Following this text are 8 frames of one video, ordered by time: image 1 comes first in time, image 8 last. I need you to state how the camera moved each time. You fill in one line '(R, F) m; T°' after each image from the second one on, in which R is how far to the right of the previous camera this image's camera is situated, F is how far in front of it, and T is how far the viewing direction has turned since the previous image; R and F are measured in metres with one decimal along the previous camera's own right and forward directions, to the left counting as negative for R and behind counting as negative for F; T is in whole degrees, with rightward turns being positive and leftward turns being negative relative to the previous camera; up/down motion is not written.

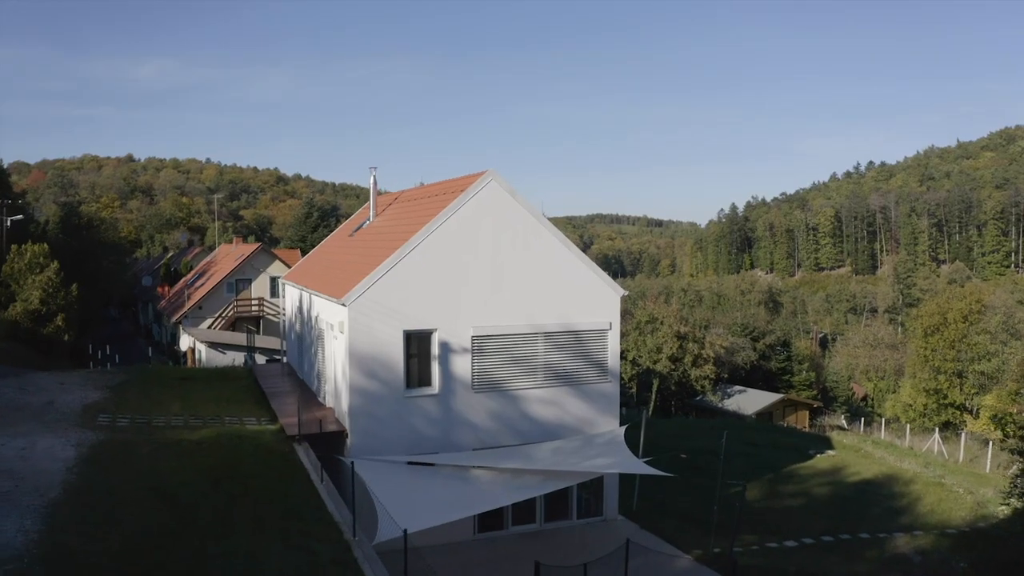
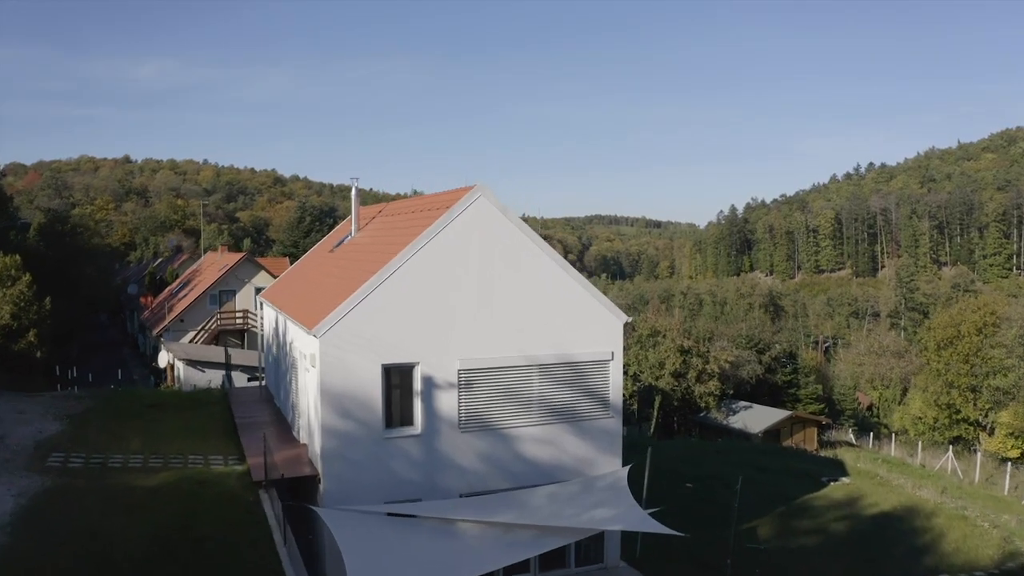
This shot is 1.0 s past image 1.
(+0.1, +1.0) m; 0°
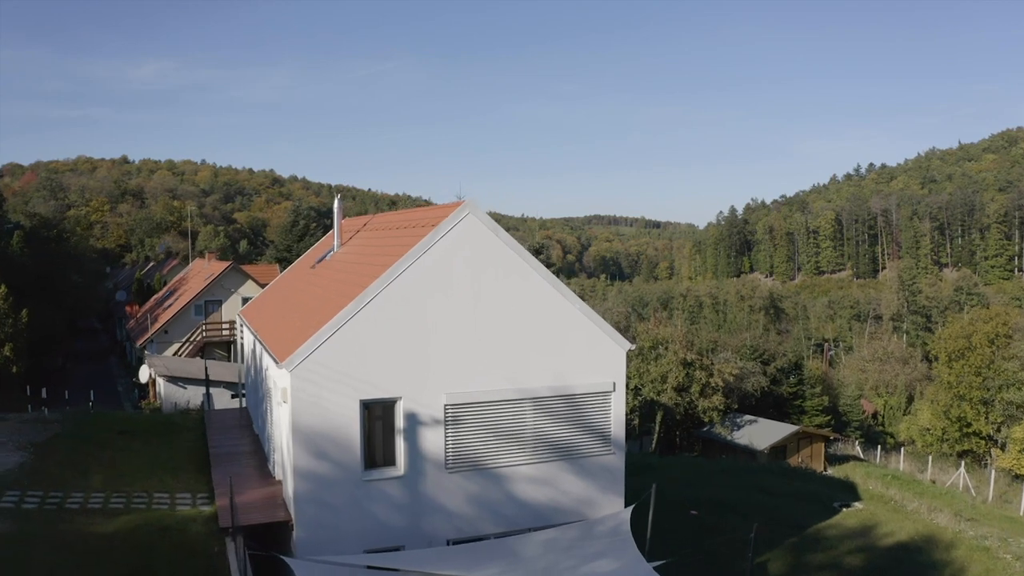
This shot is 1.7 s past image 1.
(+0.1, +0.8) m; 0°
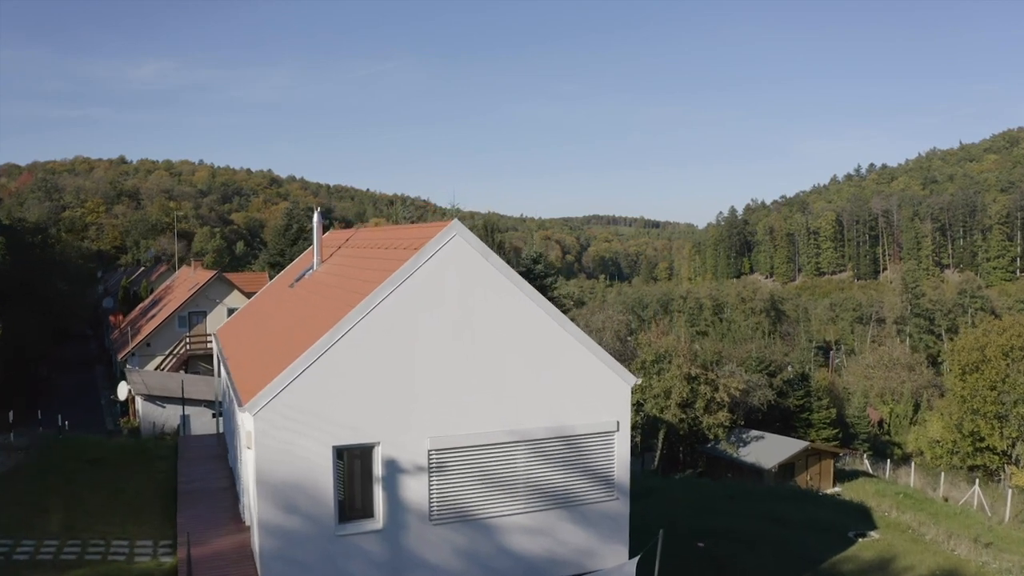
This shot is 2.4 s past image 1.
(+0.1, +0.9) m; 0°
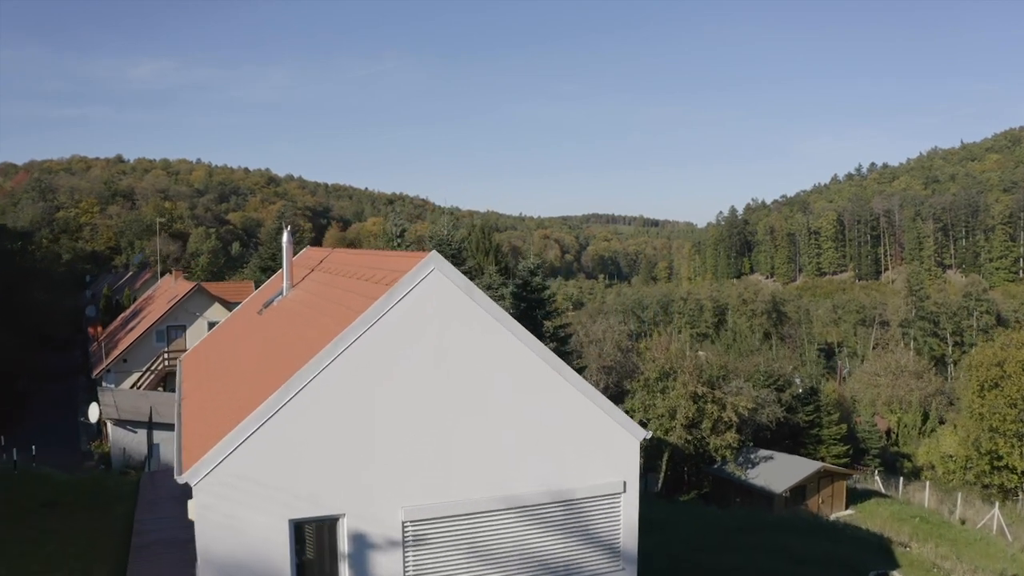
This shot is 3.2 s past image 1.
(+0.1, +1.1) m; 0°
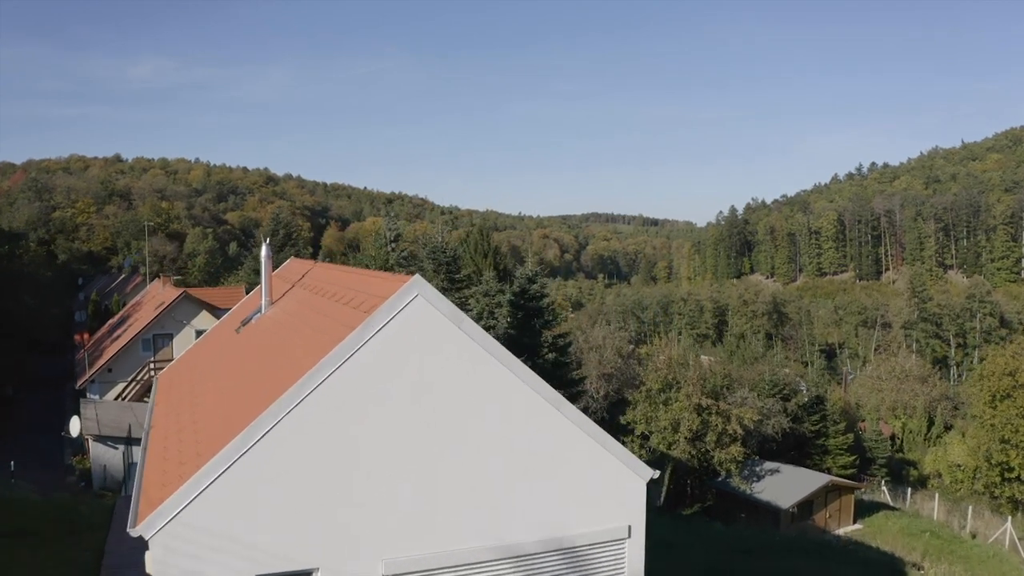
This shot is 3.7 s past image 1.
(0.0, +0.6) m; 0°
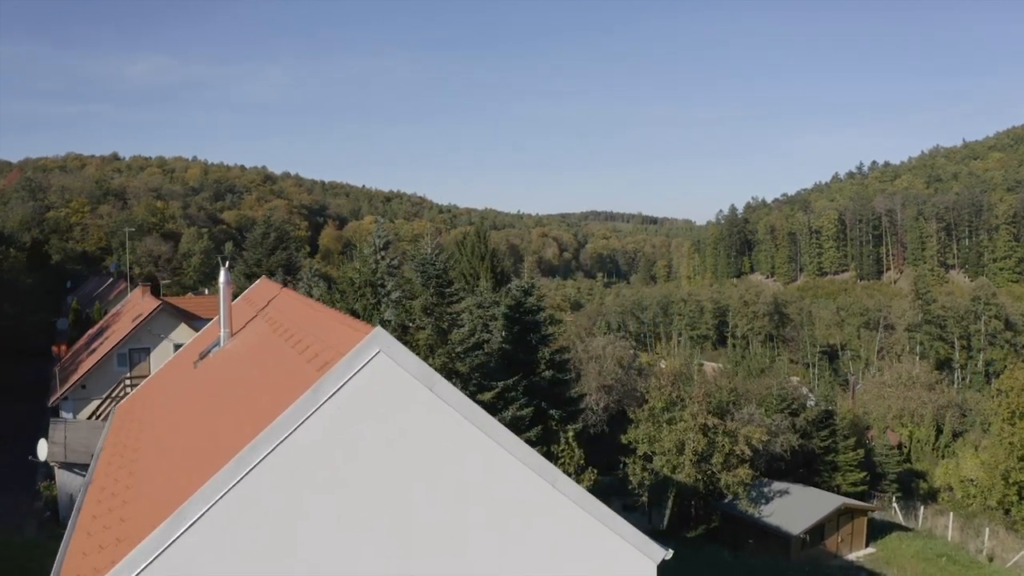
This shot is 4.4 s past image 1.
(+0.1, +1.0) m; 0°
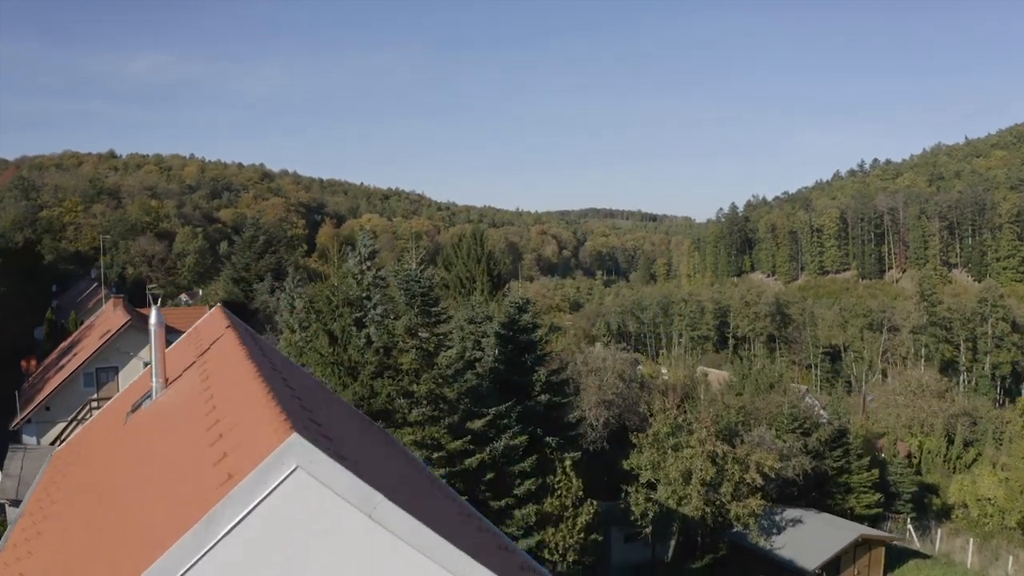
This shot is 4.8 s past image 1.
(+0.1, +1.2) m; 0°
